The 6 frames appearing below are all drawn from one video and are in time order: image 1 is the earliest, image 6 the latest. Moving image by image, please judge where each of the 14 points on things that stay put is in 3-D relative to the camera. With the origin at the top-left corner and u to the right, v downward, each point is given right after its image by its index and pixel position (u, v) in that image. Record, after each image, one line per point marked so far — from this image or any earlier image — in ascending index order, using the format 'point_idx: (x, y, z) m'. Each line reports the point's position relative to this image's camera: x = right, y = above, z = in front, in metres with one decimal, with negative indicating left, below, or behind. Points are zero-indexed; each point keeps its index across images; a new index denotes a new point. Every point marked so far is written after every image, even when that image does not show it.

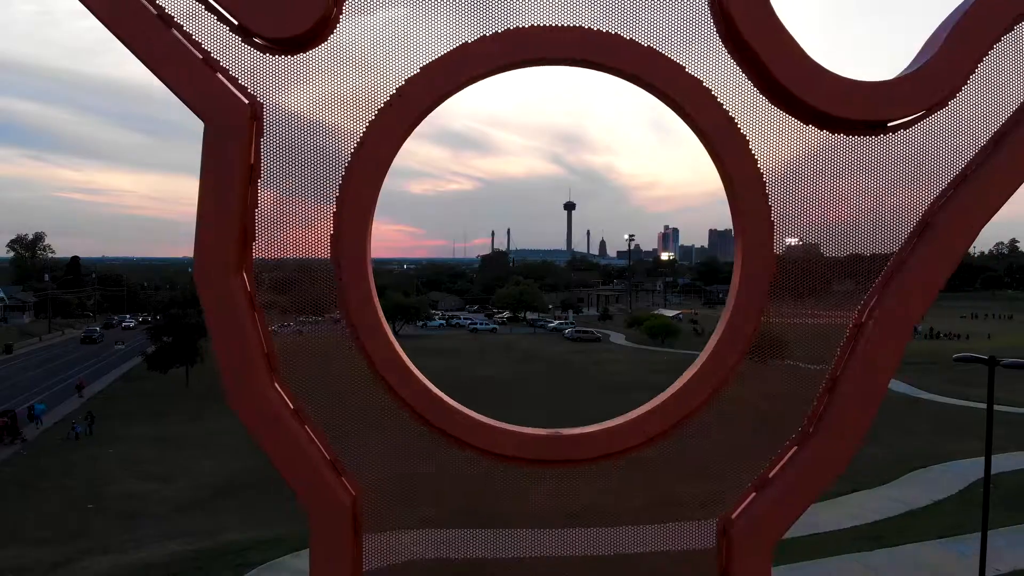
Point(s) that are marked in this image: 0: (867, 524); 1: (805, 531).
0: (+6.5, -4.3, +11.6) m
1: (+5.2, -4.3, +11.1) m
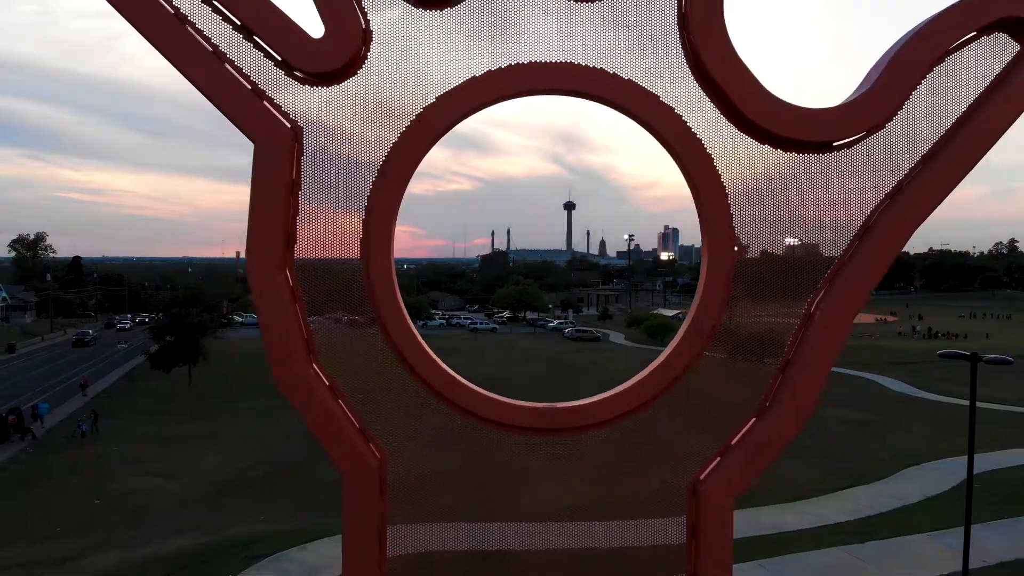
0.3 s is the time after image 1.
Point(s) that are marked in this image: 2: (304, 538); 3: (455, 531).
0: (+6.5, -4.3, +11.8) m
1: (+5.2, -4.2, +11.3) m
2: (-3.6, -4.3, +11.0) m
3: (-0.7, -3.2, +8.1) m
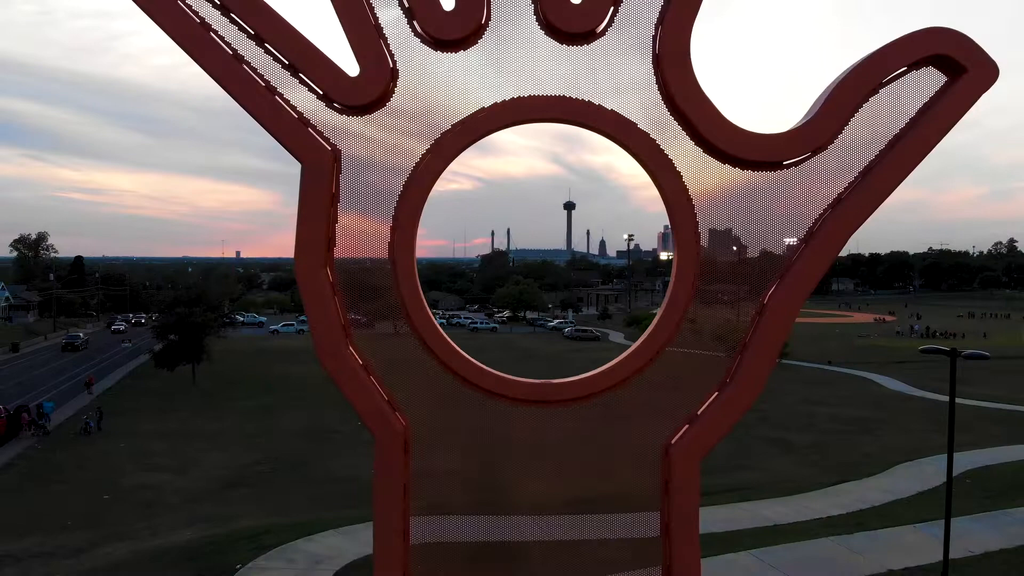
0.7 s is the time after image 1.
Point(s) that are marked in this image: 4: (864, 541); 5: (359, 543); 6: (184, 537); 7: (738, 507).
0: (+6.5, -4.3, +12.1) m
1: (+5.2, -4.2, +11.6) m
2: (-3.6, -4.3, +11.3) m
3: (-0.7, -3.1, +8.3) m
4: (+5.8, -4.2, +10.4) m
5: (-2.6, -4.3, +10.7) m
6: (-5.9, -4.5, +11.4) m
7: (+4.4, -4.2, +12.2) m
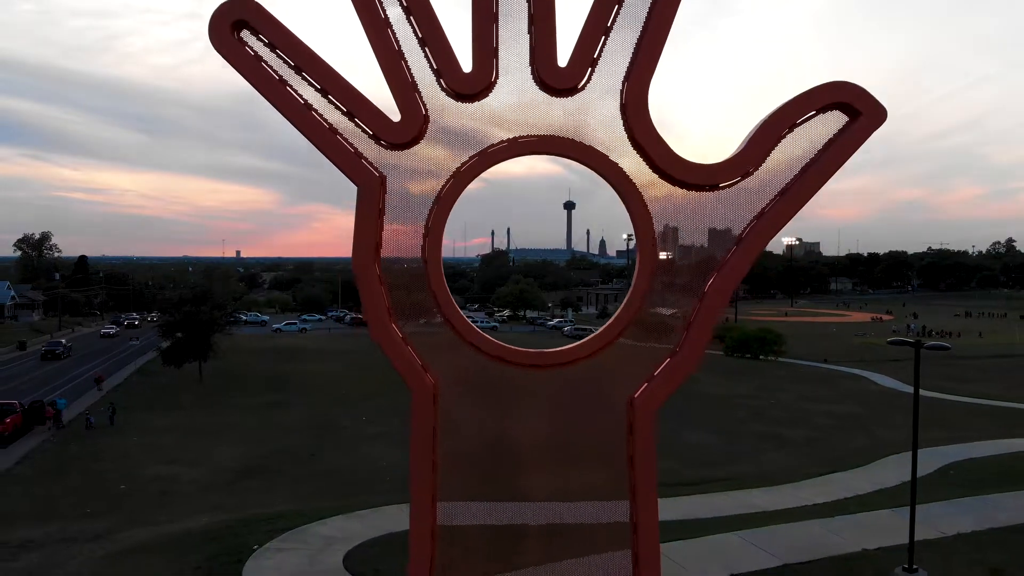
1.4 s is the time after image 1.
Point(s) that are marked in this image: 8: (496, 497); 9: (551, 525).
0: (+6.6, -4.3, +12.7) m
1: (+5.2, -4.2, +12.2) m
2: (-3.6, -4.3, +11.9) m
3: (-0.7, -3.1, +8.9) m
4: (+5.8, -4.1, +11.0) m
5: (-2.6, -4.2, +11.3) m
6: (-5.9, -4.4, +11.9) m
7: (+4.4, -4.2, +12.8) m
8: (-0.3, -2.9, +8.7) m
9: (+0.5, -3.3, +8.7) m
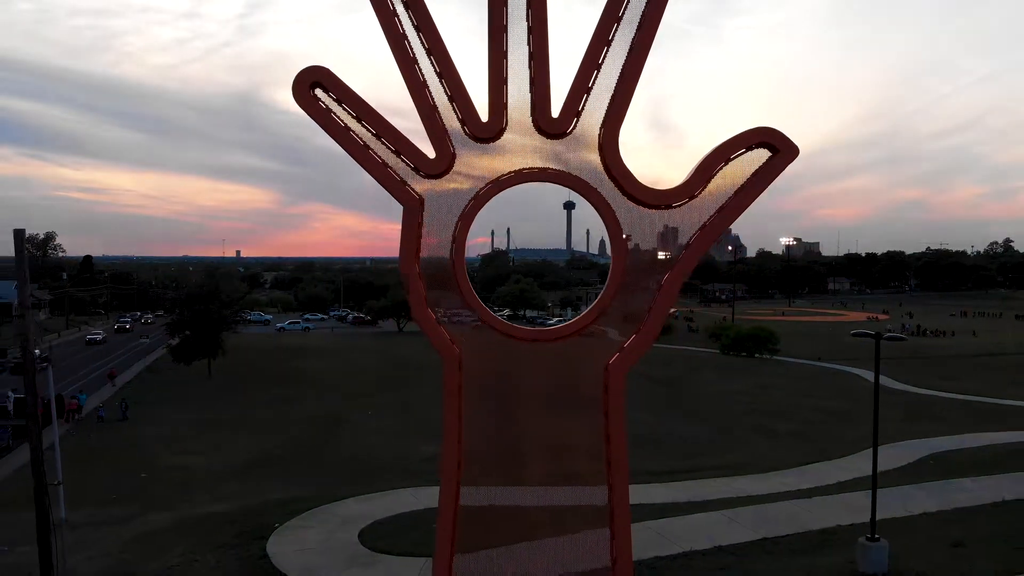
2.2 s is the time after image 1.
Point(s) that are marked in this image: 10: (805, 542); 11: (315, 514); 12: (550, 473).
0: (+6.6, -4.2, +13.5) m
1: (+5.2, -4.2, +13.0) m
2: (-3.6, -4.3, +12.7) m
3: (-0.7, -3.1, +9.7) m
4: (+5.8, -4.1, +11.8) m
5: (-2.5, -4.2, +12.1) m
6: (-5.9, -4.4, +12.7) m
7: (+4.4, -4.2, +13.6) m
8: (-0.2, -2.9, +9.5) m
9: (+0.6, -3.3, +9.5) m
10: (+4.7, -4.1, +10.2) m
11: (-3.7, -4.2, +11.6) m
12: (+0.6, -2.8, +9.5) m
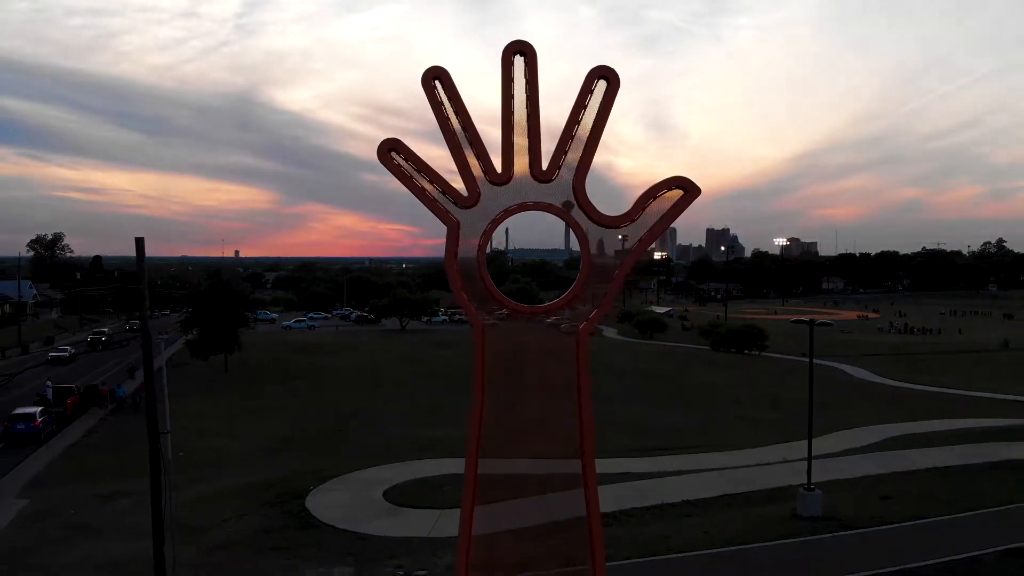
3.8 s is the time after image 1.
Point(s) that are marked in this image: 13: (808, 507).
0: (+6.6, -4.2, +15.2) m
1: (+5.2, -4.1, +14.7) m
2: (-3.6, -4.2, +14.4) m
3: (-0.6, -3.0, +11.4) m
4: (+5.8, -4.0, +13.5) m
5: (-2.5, -4.1, +13.8) m
6: (-5.9, -4.3, +14.4) m
7: (+4.4, -4.1, +15.3) m
8: (-0.2, -2.8, +11.2) m
9: (+0.6, -3.2, +11.2) m
10: (+4.7, -4.0, +11.9) m
11: (-3.7, -4.1, +13.4) m
12: (+0.6, -2.7, +11.3) m
13: (+5.0, -3.7, +10.5) m
